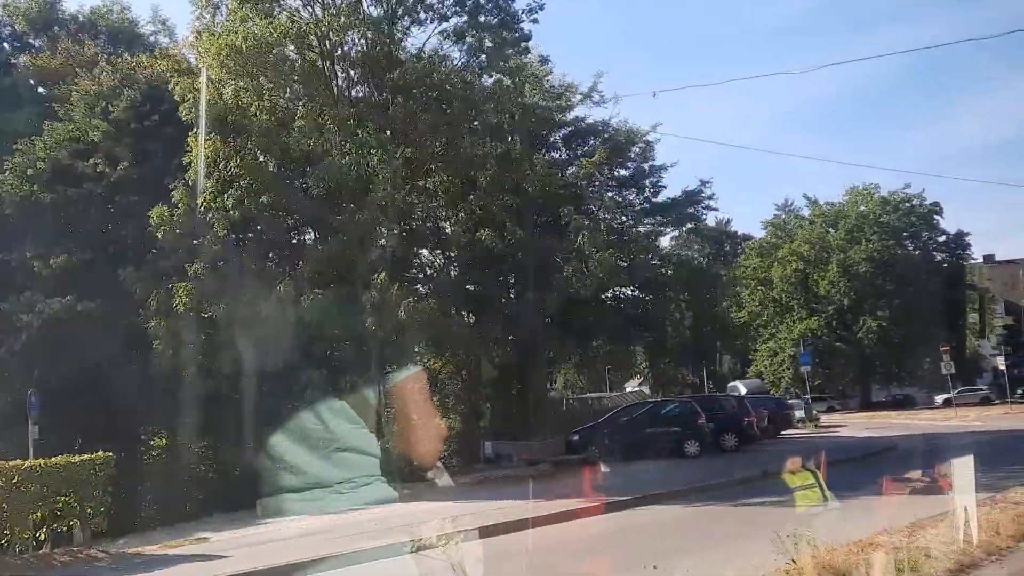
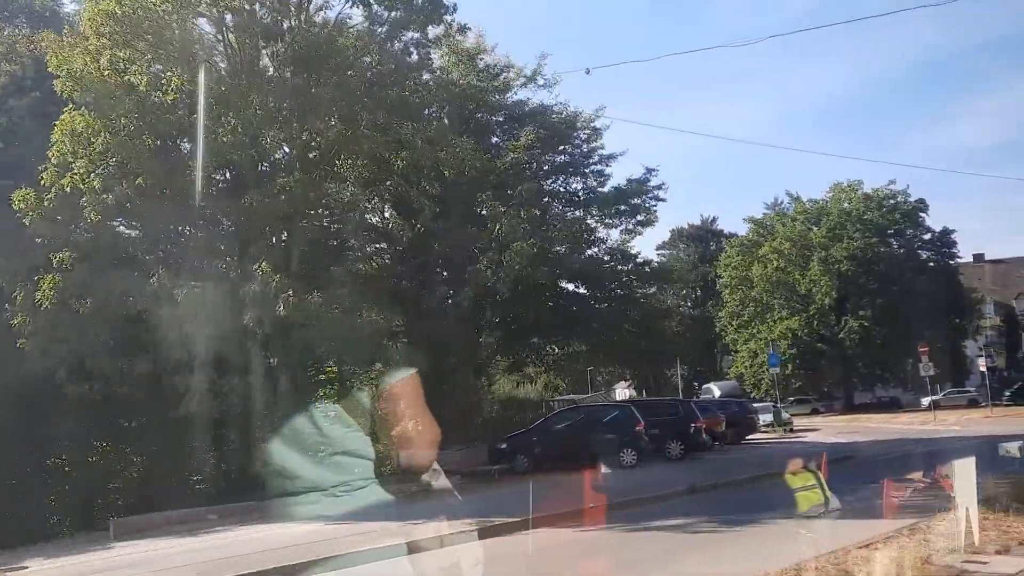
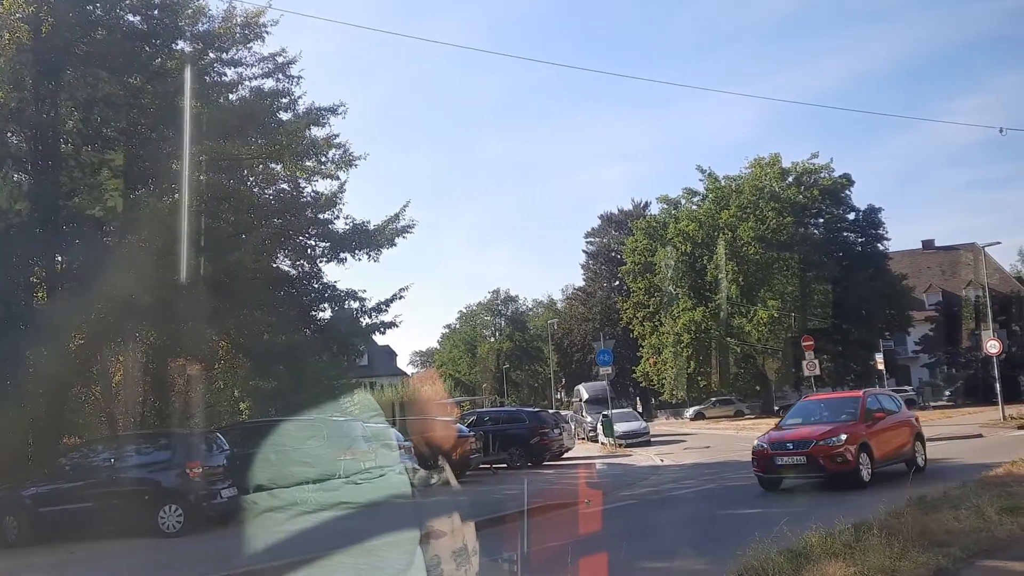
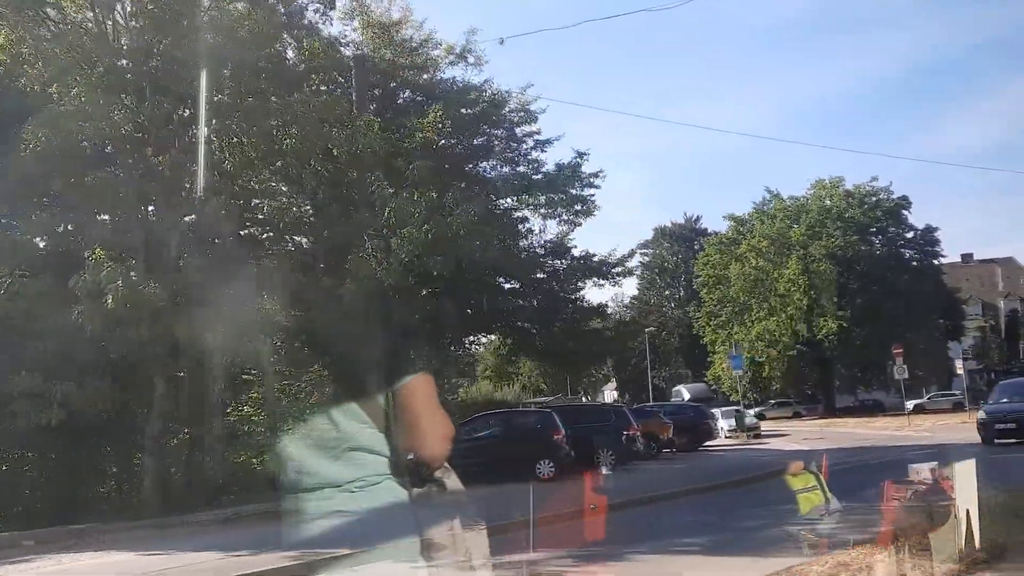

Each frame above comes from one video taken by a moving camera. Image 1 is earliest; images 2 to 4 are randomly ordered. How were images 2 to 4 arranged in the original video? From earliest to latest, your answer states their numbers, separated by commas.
2, 4, 3
